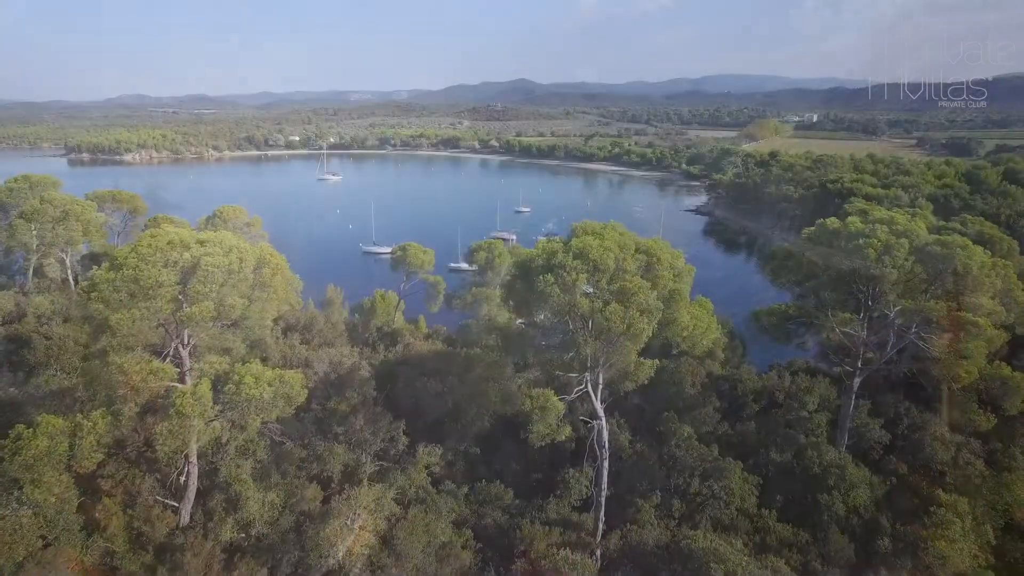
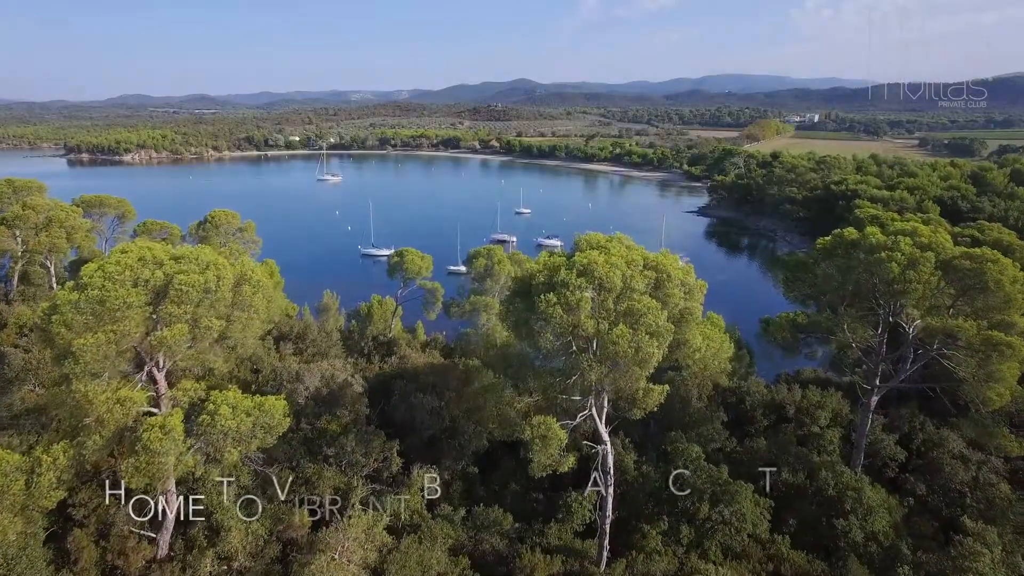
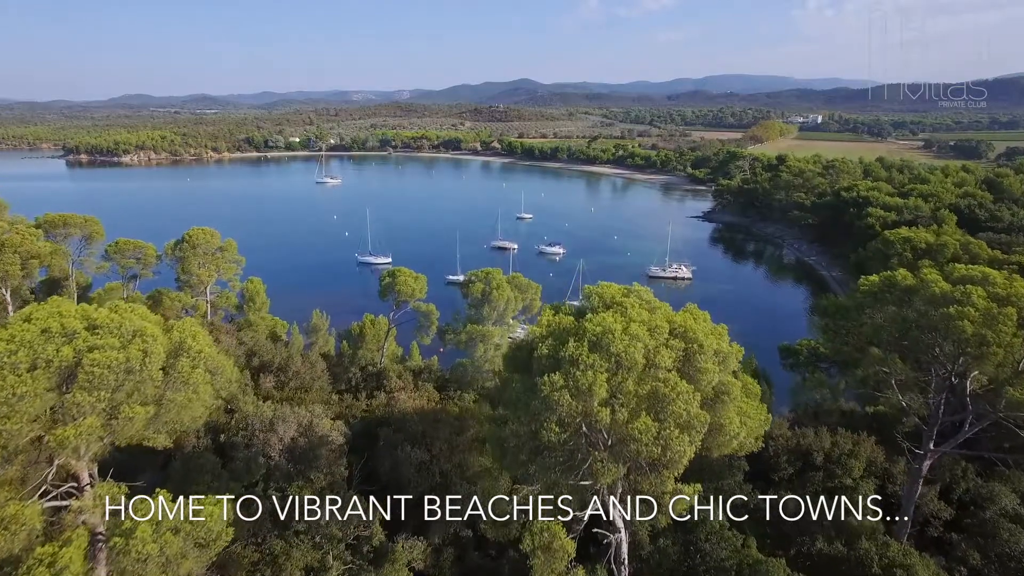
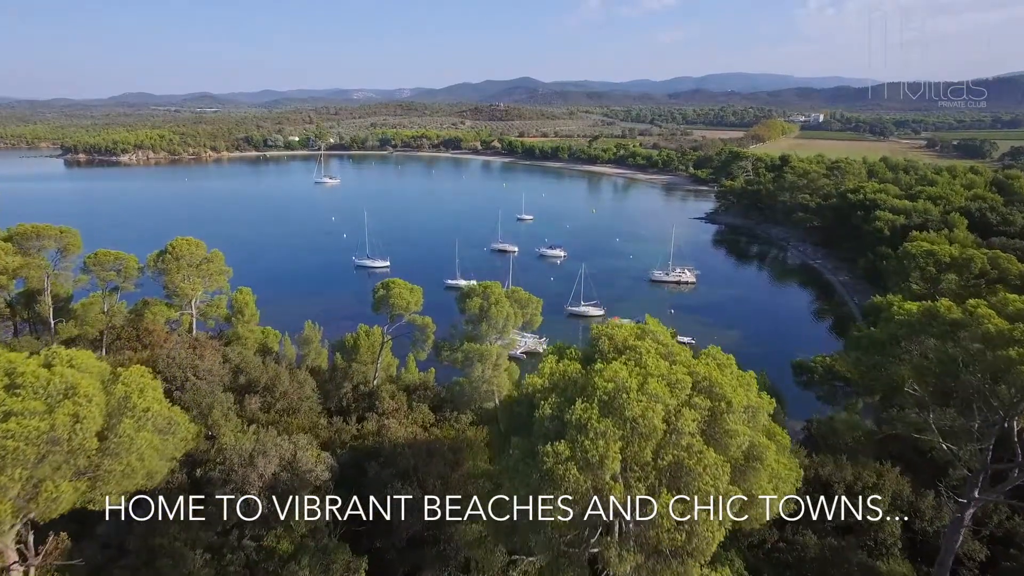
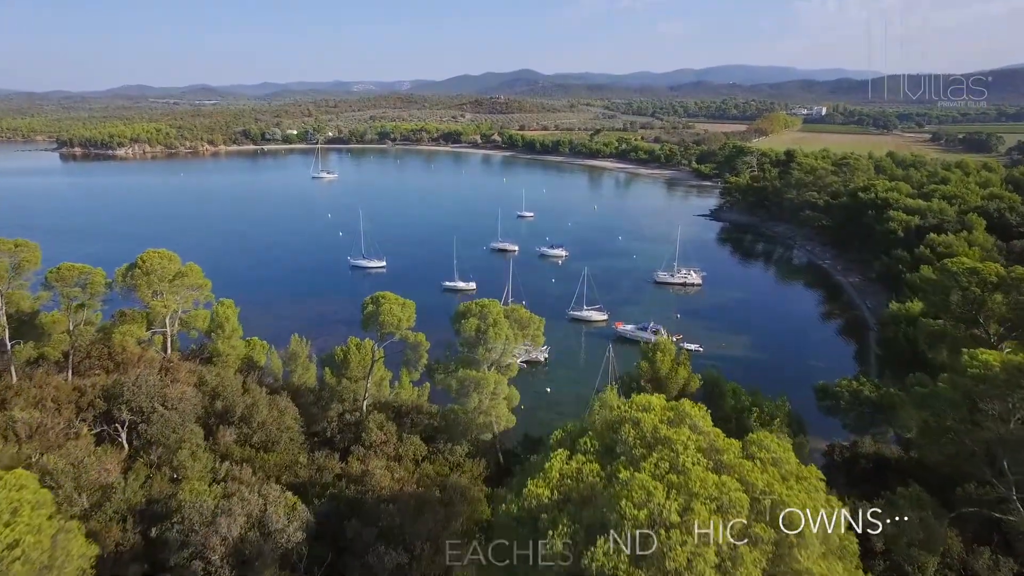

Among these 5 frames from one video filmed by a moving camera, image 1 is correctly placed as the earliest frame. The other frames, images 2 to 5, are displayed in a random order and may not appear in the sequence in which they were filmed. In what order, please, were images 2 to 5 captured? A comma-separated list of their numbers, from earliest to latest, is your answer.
2, 3, 4, 5
